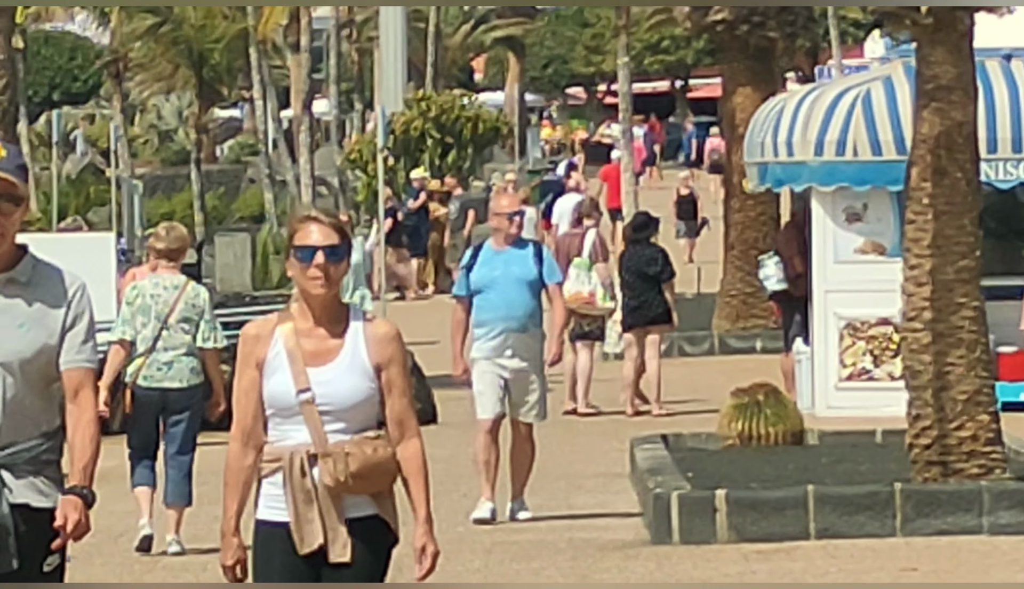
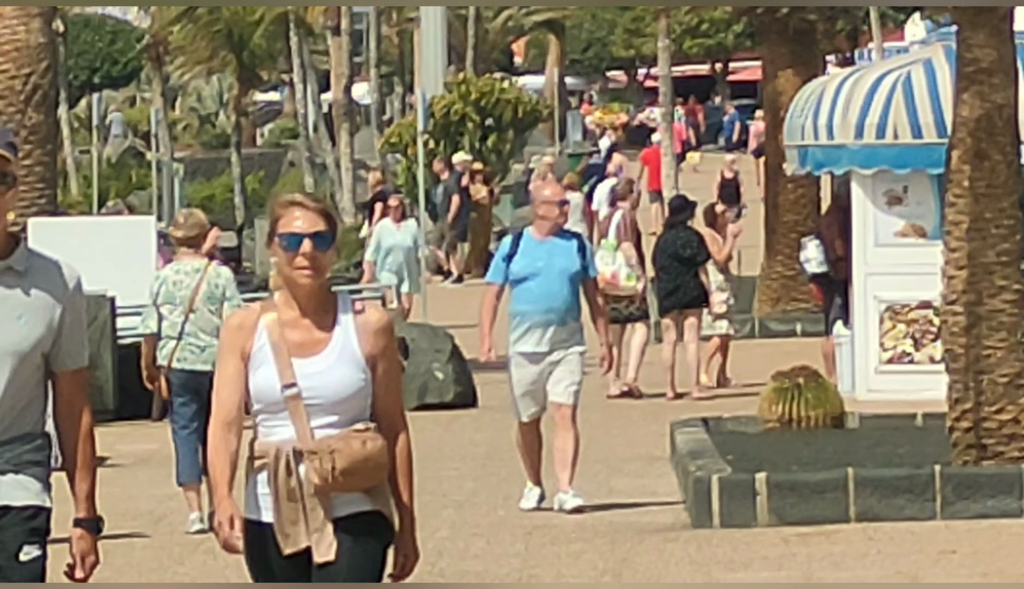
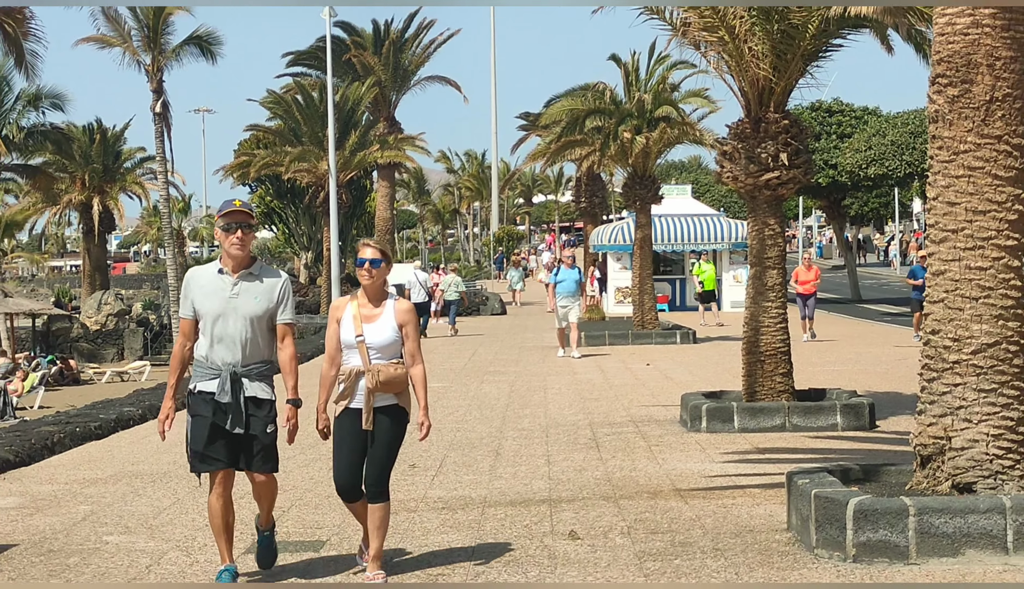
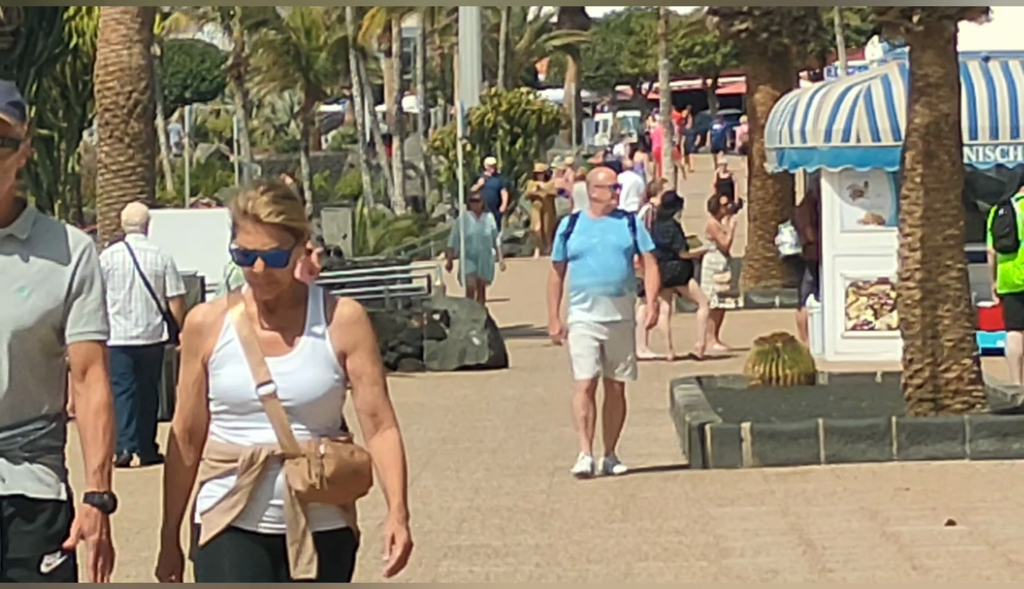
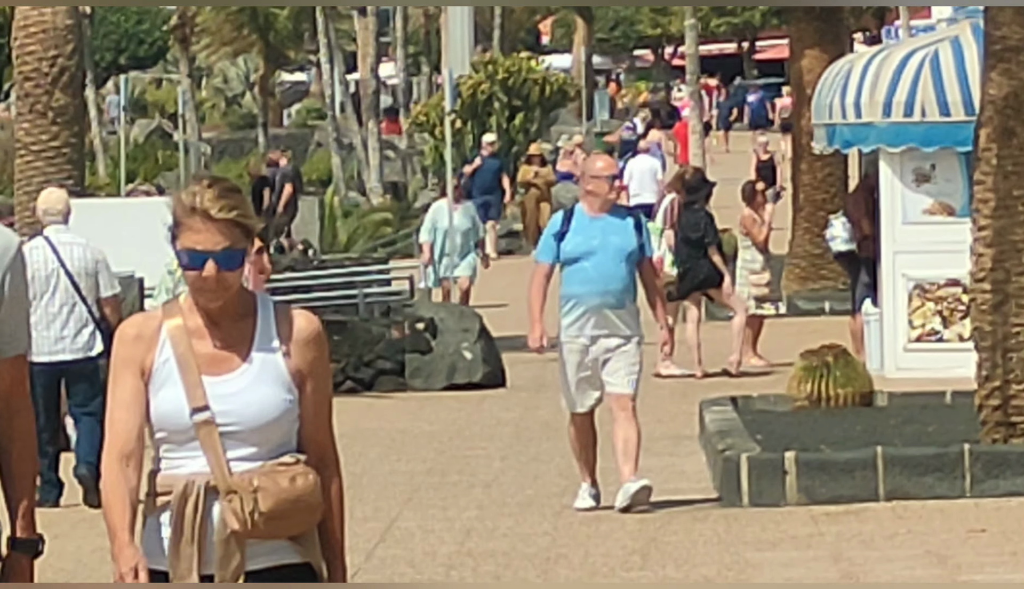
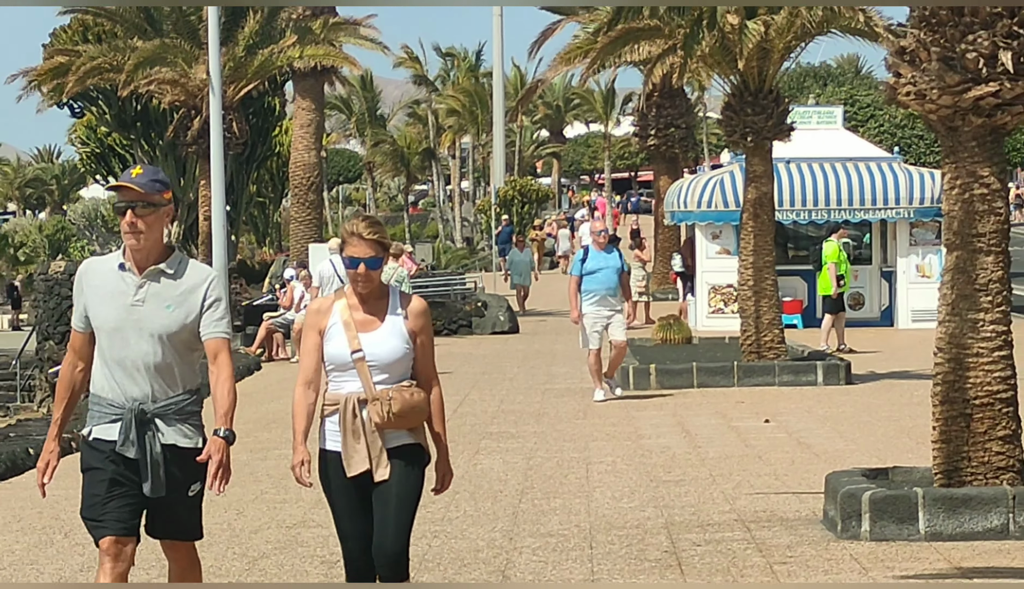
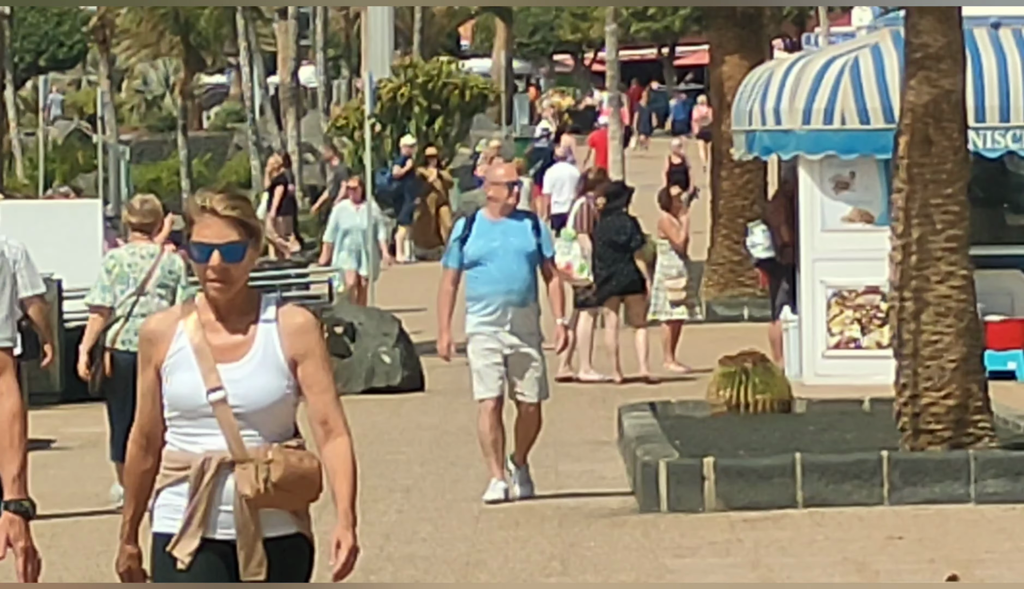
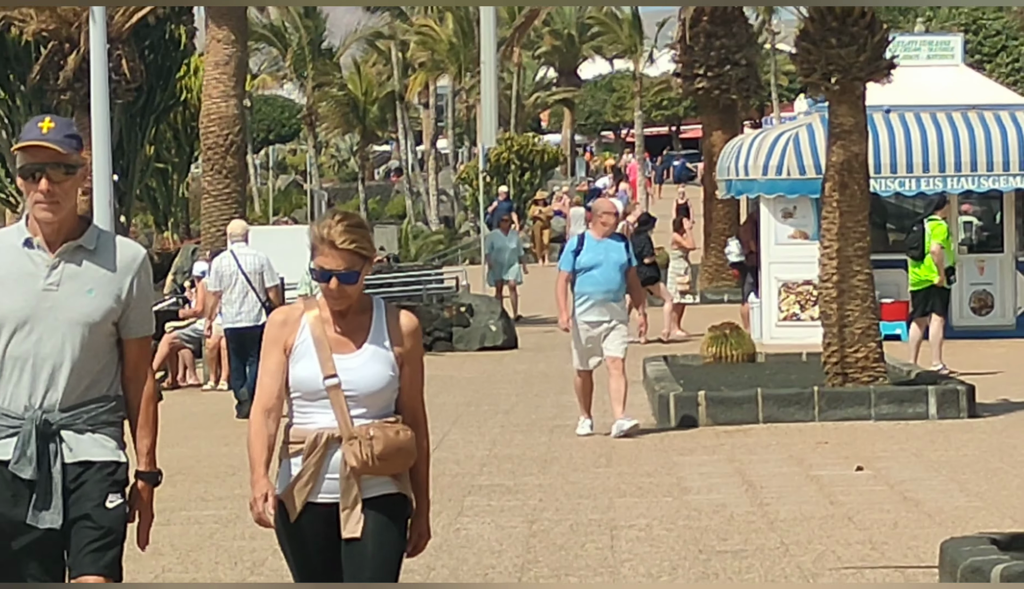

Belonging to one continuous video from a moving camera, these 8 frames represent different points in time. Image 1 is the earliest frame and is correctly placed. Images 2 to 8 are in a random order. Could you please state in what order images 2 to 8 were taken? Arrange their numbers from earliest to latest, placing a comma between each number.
2, 7, 5, 4, 8, 6, 3
